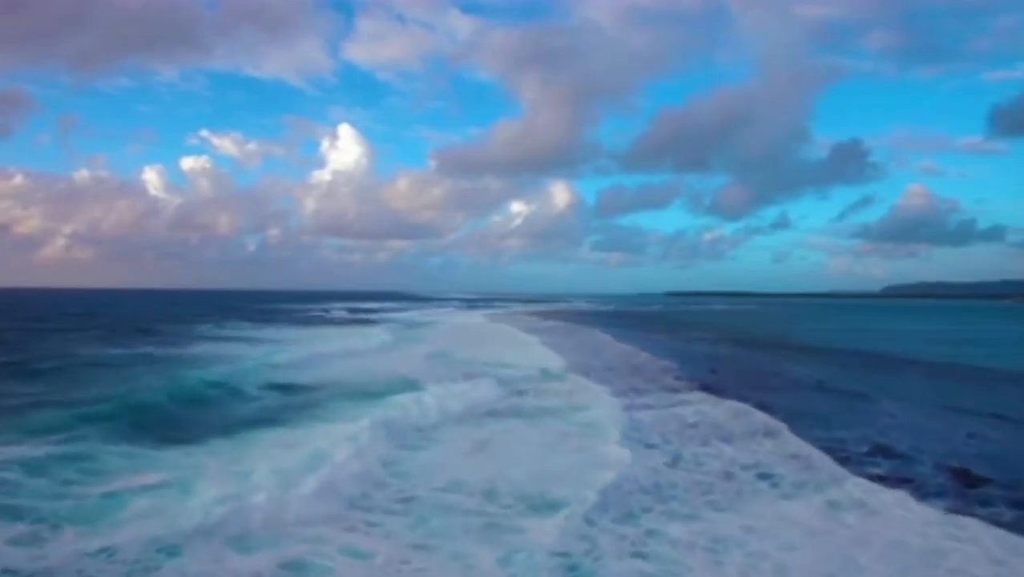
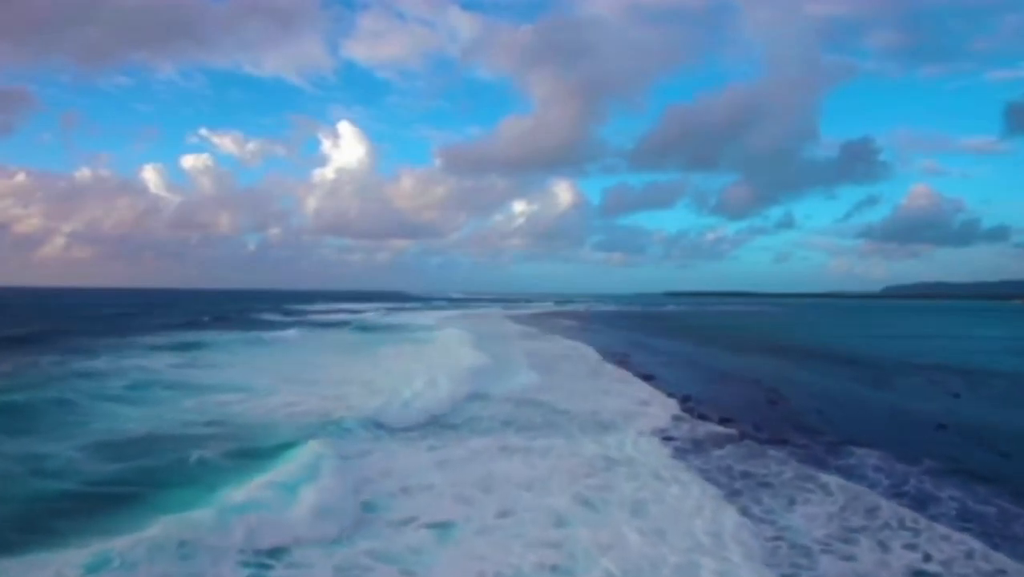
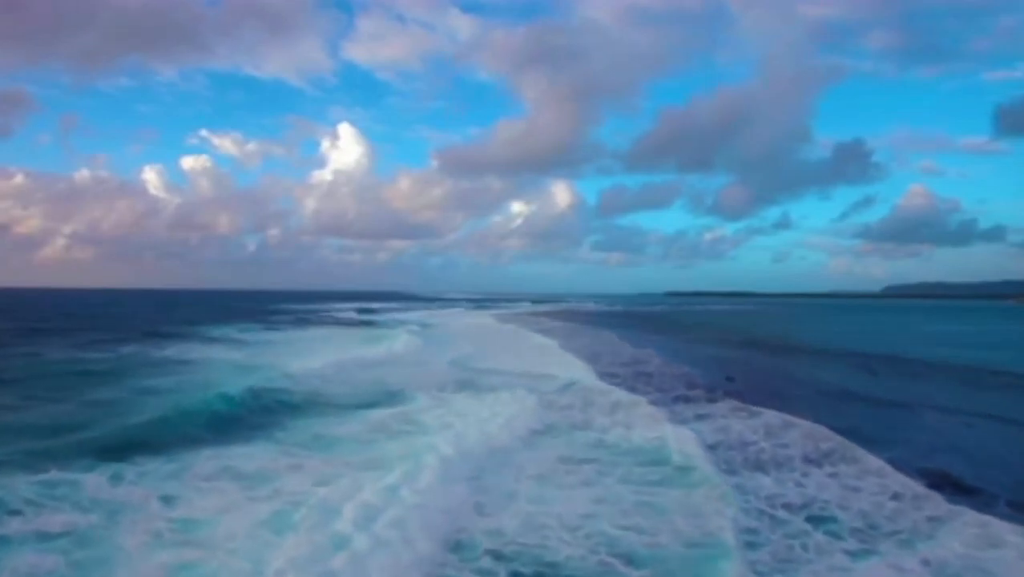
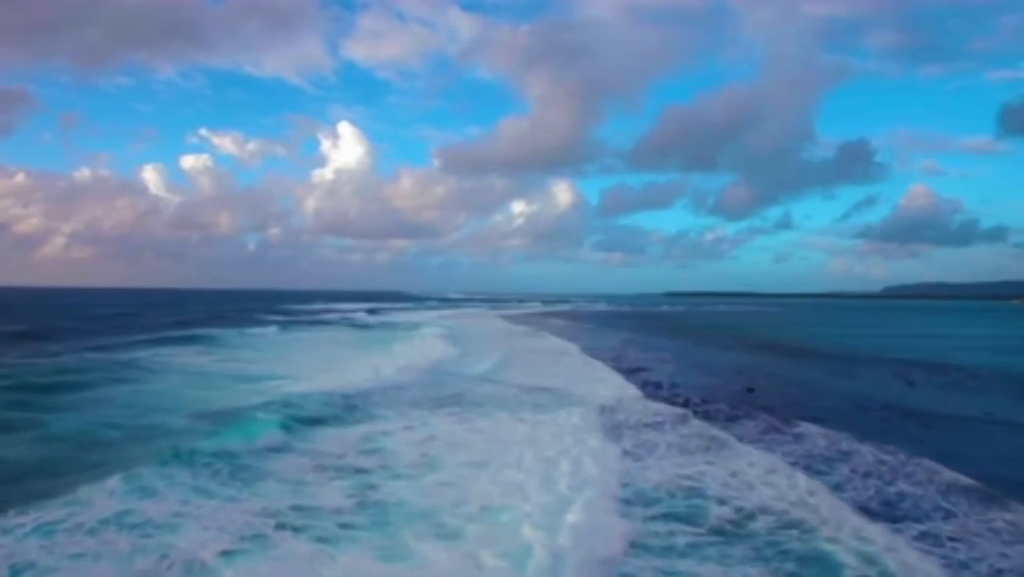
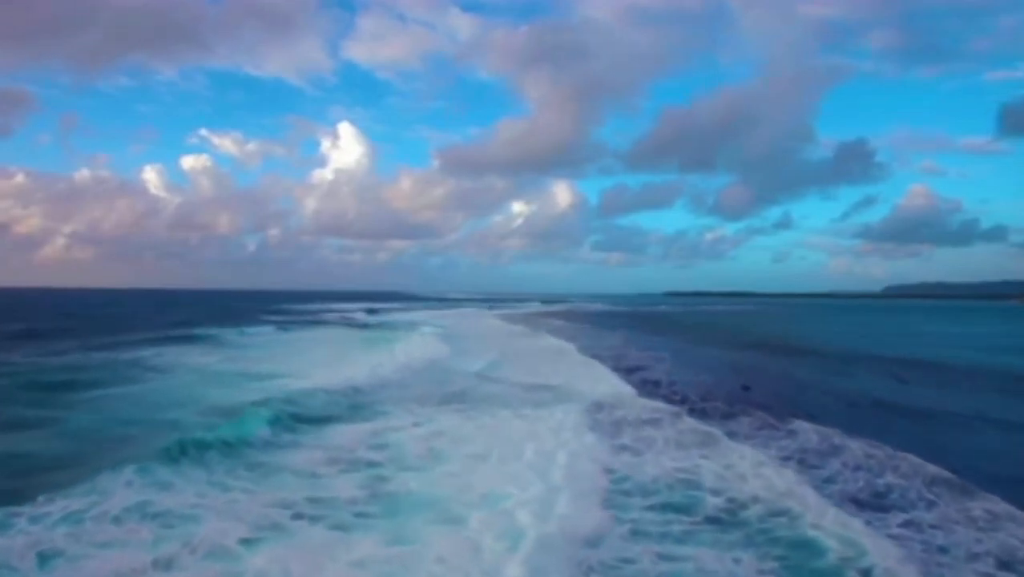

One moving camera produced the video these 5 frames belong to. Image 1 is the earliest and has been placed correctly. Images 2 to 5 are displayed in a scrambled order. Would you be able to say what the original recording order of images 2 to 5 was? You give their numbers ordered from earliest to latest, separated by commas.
3, 5, 4, 2
